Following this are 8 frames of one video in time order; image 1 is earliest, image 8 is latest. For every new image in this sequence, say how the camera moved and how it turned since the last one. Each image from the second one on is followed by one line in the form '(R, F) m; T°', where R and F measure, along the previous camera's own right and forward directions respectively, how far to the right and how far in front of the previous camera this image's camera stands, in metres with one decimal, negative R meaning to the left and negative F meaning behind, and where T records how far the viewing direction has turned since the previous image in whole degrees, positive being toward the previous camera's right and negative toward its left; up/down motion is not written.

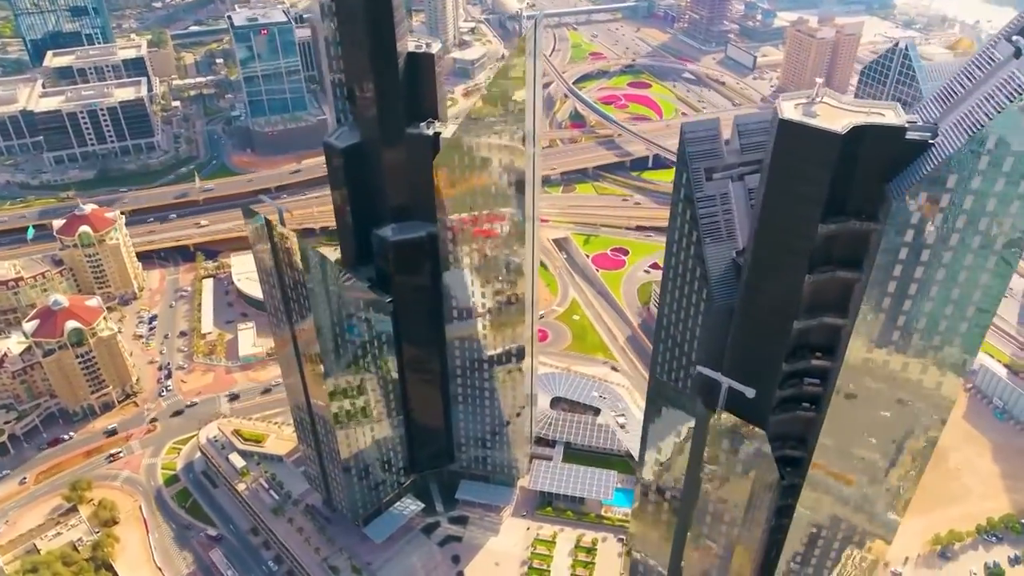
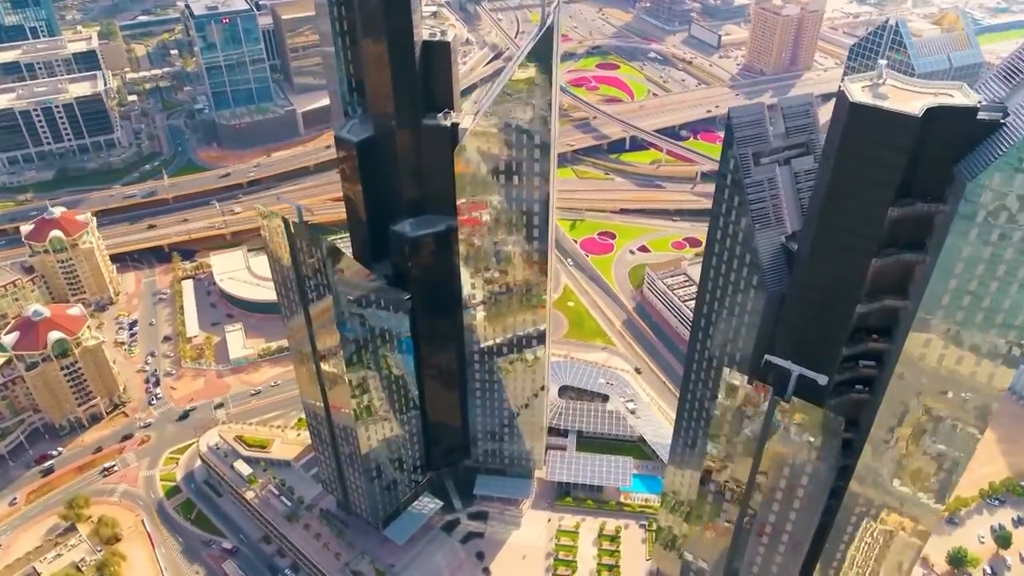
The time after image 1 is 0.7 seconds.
(-14.5, +3.6) m; +3°
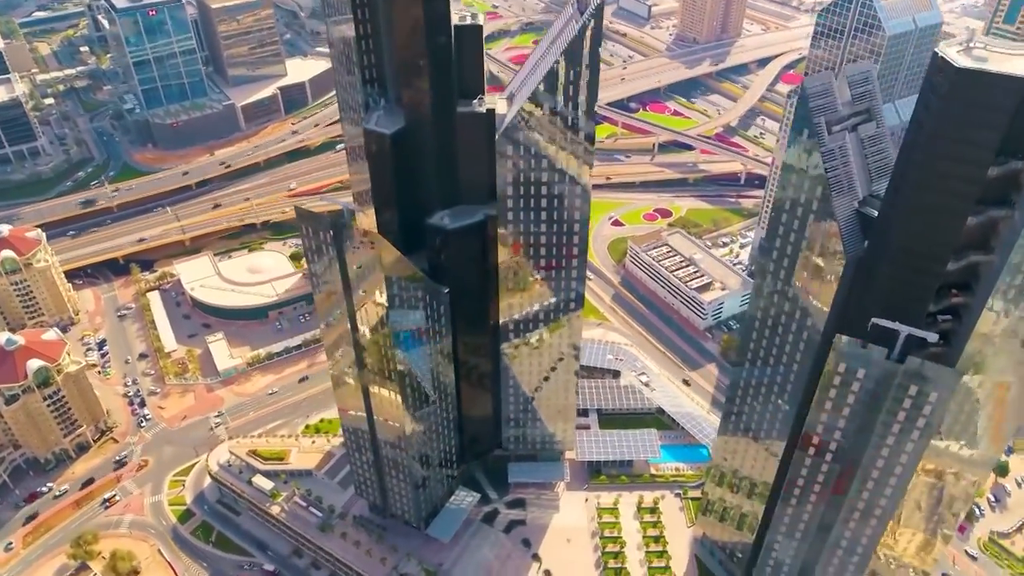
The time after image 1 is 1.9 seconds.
(-26.6, +3.7) m; +6°
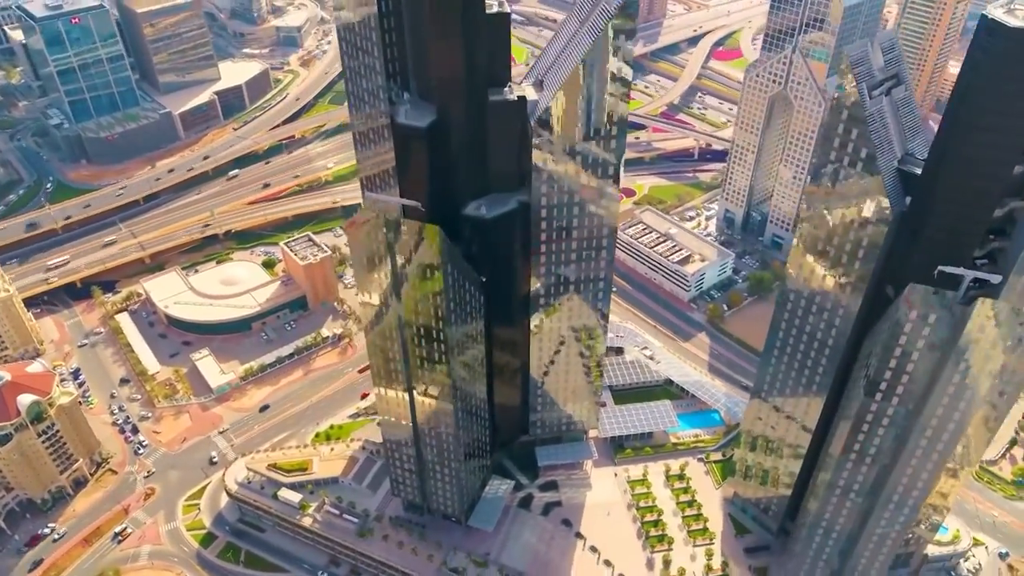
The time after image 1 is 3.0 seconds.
(-25.9, +0.1) m; +6°
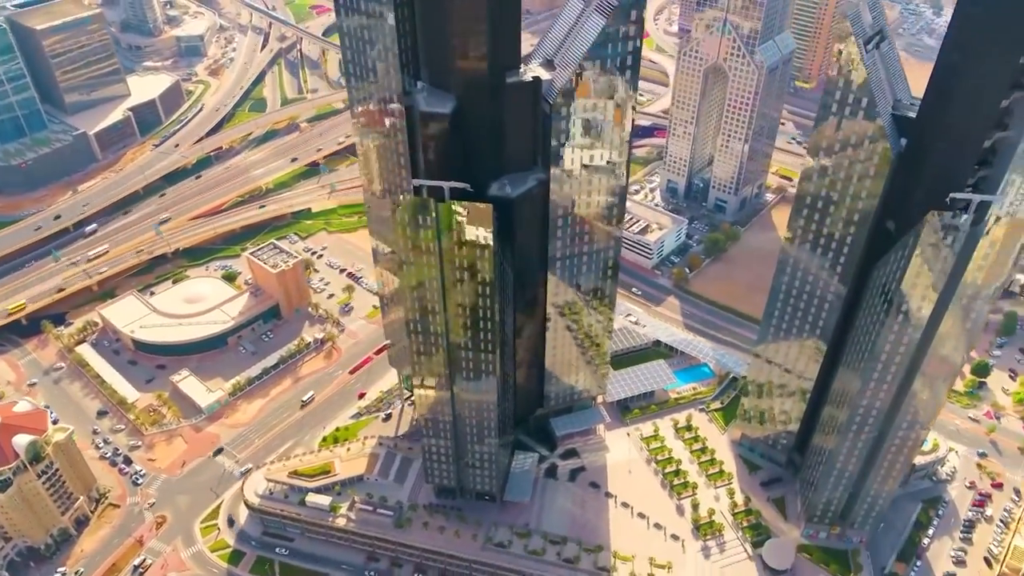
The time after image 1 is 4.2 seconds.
(-29.1, -3.6) m; +8°
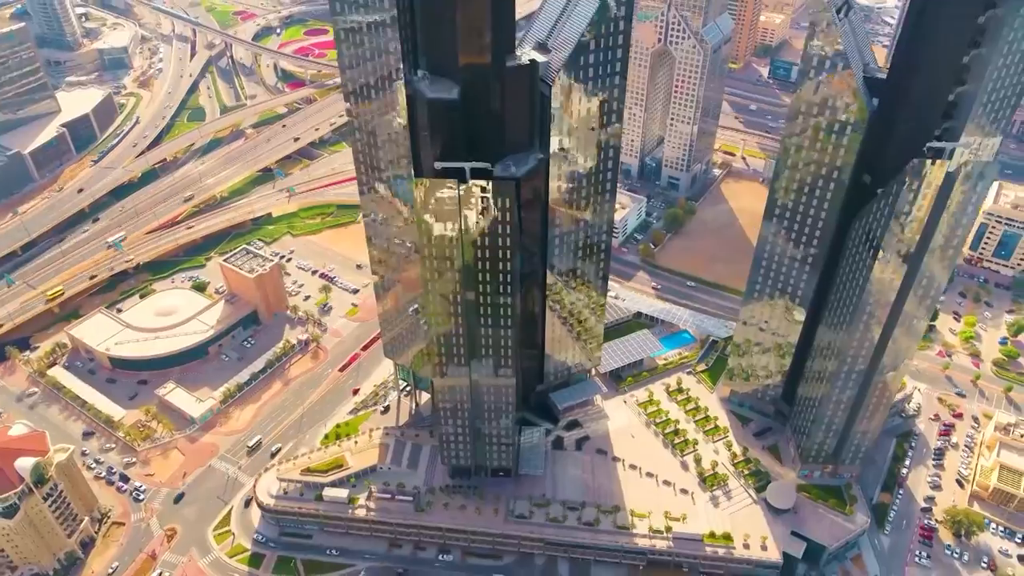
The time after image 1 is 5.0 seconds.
(-19.7, -5.1) m; +6°
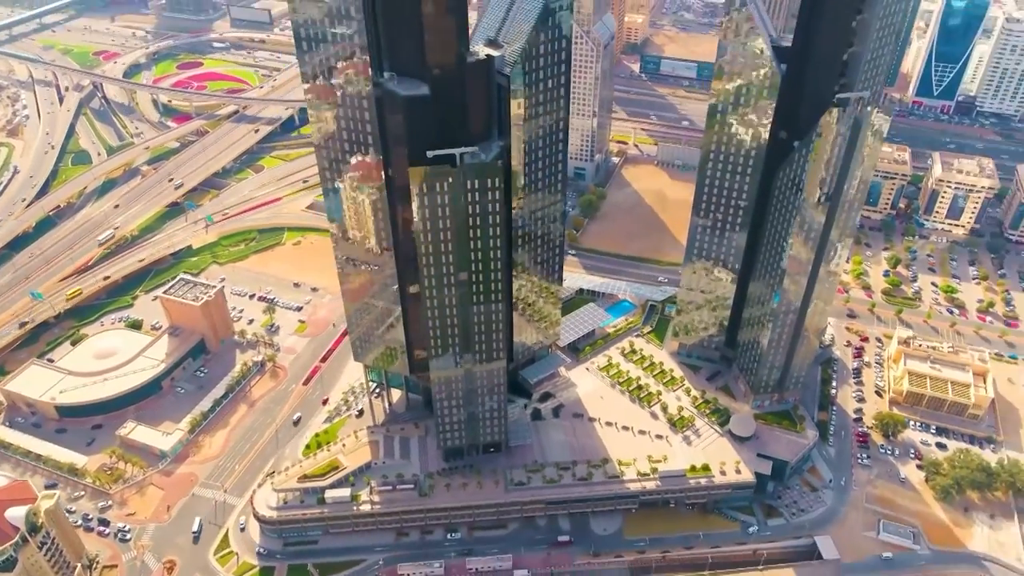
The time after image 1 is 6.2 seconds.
(-26.9, -10.6) m; +10°
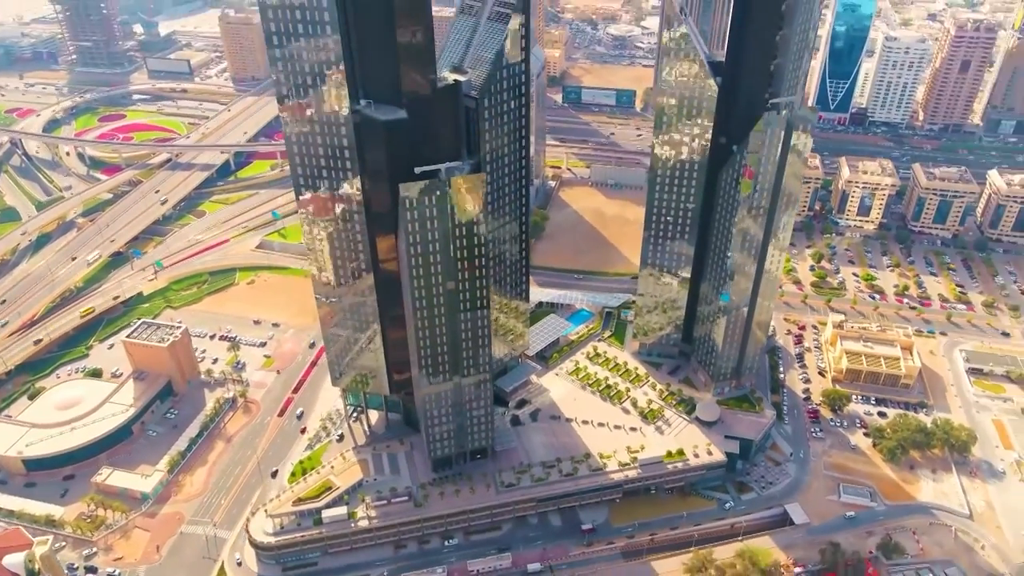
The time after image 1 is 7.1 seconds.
(-16.0, -10.3) m; +6°
